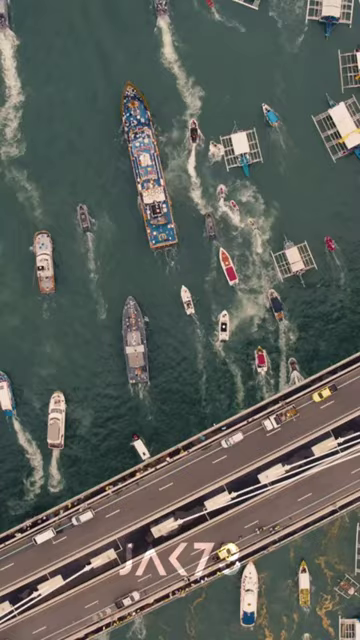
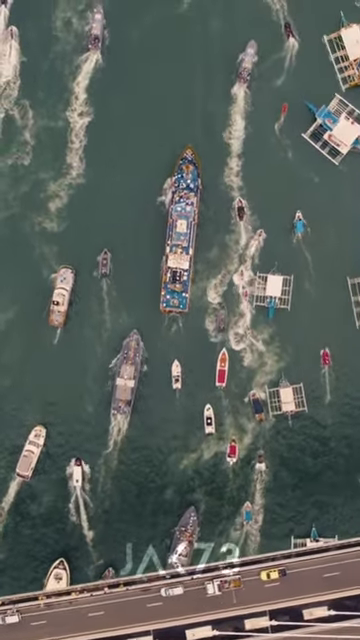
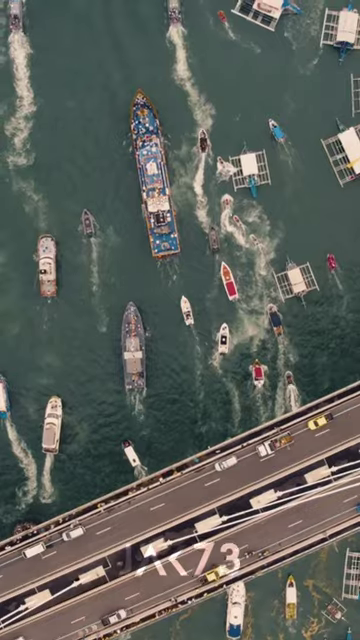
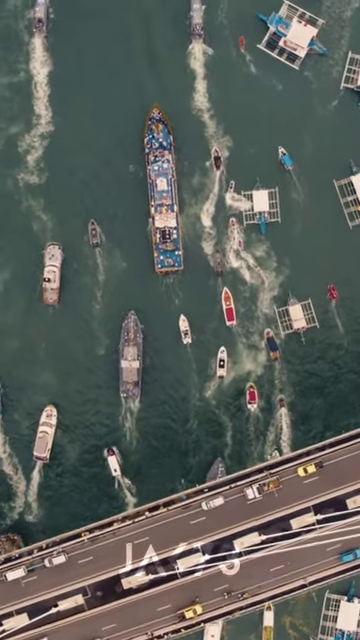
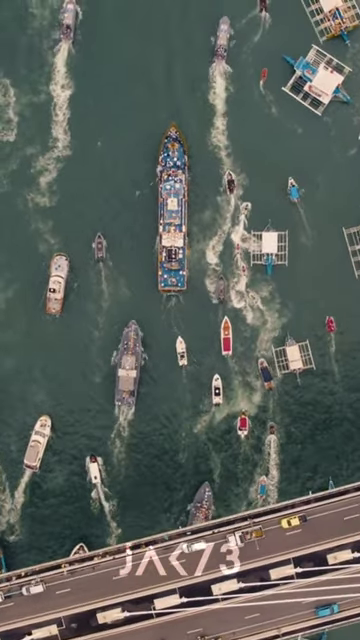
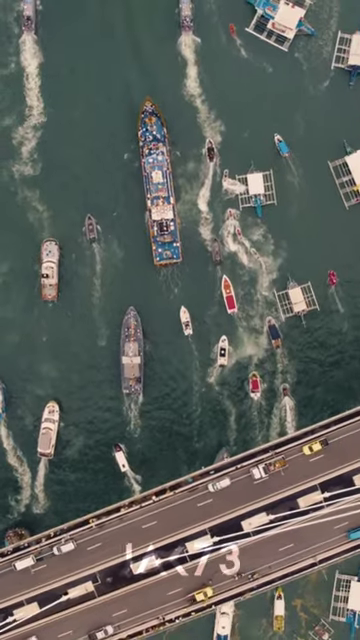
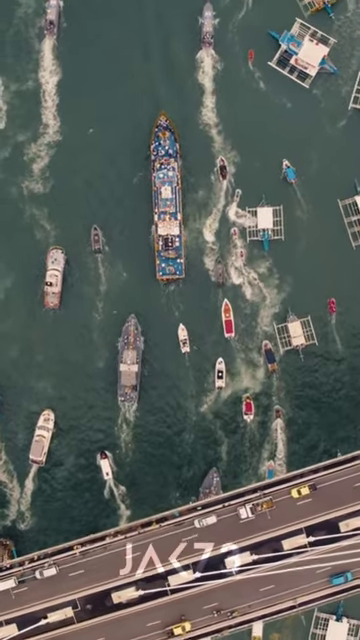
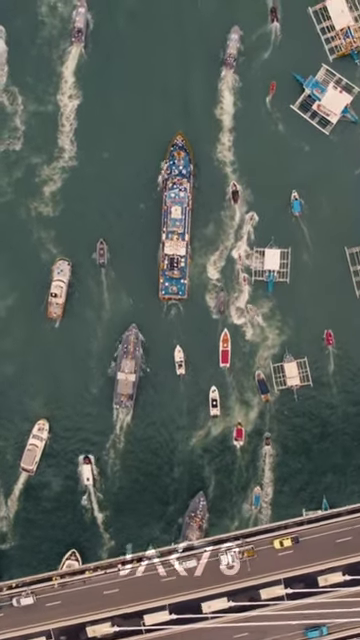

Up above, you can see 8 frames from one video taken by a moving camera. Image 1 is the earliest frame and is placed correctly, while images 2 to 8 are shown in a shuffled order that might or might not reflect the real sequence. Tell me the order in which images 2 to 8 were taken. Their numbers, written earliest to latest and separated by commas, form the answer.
3, 6, 4, 7, 5, 8, 2
